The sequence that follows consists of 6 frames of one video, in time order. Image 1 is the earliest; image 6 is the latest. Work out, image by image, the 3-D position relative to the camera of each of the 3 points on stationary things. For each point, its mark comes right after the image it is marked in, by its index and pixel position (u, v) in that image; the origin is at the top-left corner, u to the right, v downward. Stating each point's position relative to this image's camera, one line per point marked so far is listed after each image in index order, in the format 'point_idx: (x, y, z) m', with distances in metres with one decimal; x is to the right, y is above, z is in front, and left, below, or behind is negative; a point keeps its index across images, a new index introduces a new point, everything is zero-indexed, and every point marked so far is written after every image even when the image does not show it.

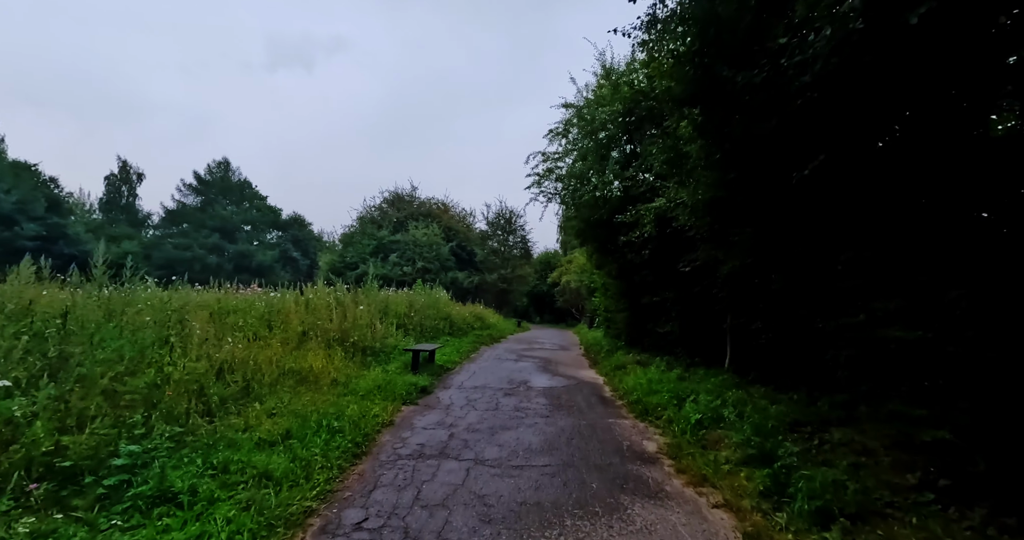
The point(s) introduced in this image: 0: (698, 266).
0: (+3.6, +0.1, +9.4) m
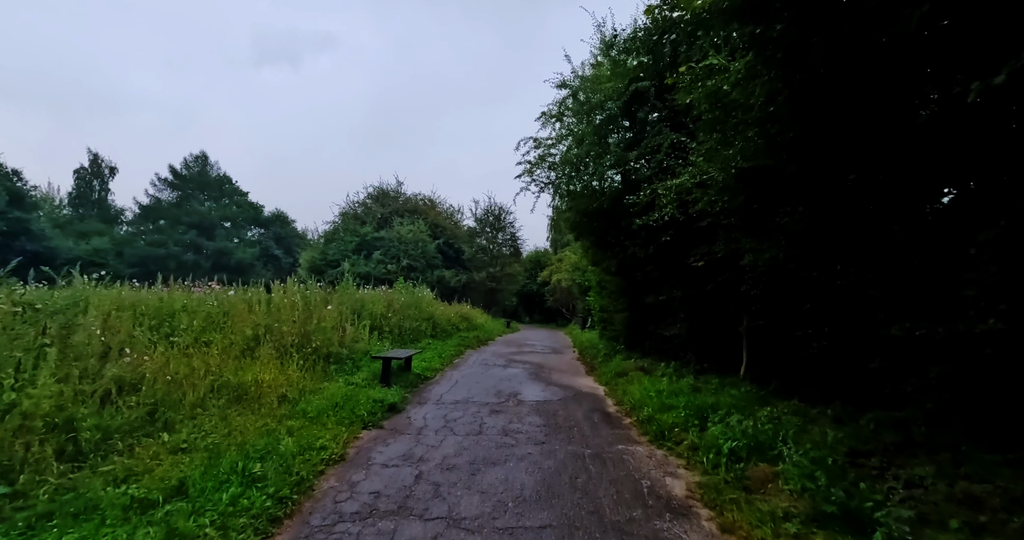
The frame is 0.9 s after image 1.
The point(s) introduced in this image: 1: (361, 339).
0: (+3.4, +0.2, +8.3) m
1: (-3.0, -1.4, +9.9) m
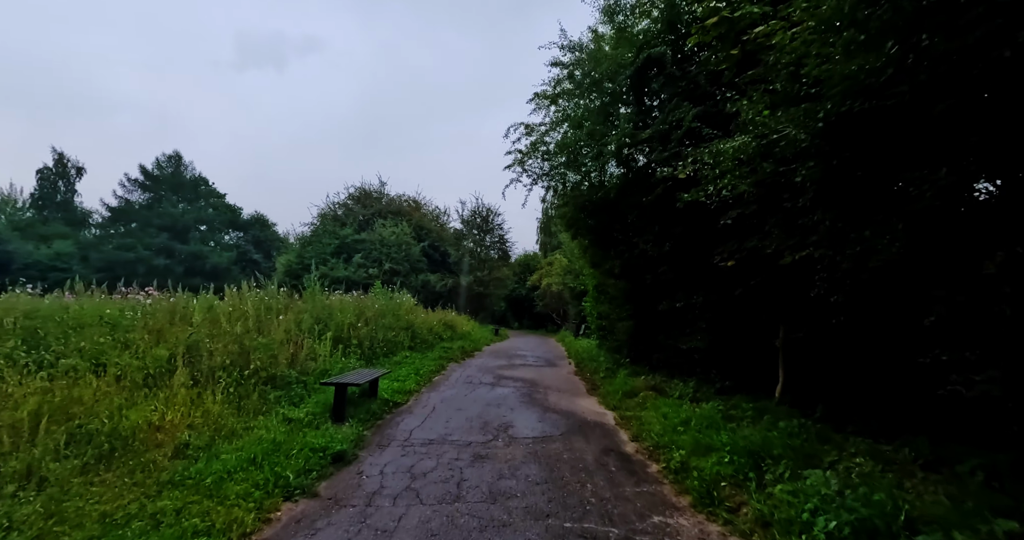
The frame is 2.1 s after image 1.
0: (+3.2, +0.2, +6.8) m
1: (-3.2, -1.4, +8.2) m
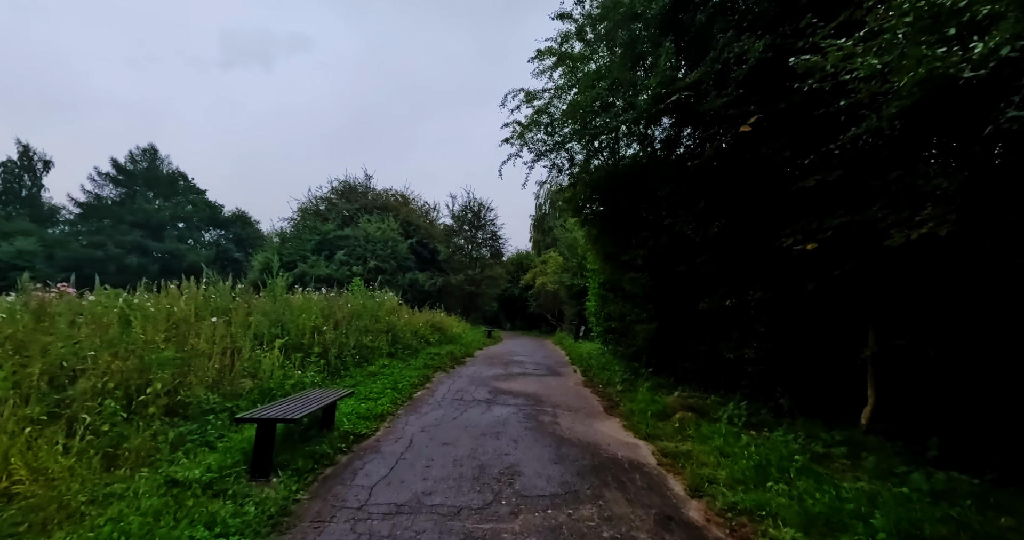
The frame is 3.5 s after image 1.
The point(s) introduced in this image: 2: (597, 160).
0: (+3.3, +0.3, +5.0) m
1: (-3.2, -1.3, +6.3) m
2: (+1.7, +2.1, +9.6) m
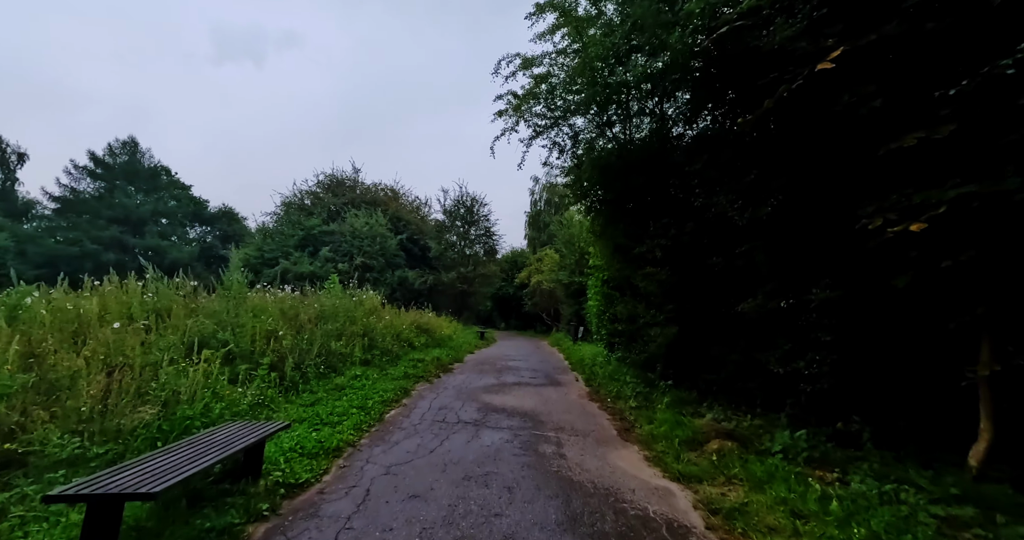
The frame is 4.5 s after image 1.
0: (+3.2, +0.4, +3.6) m
1: (-3.3, -1.2, +4.8) m
2: (+1.6, +2.2, +8.2) m
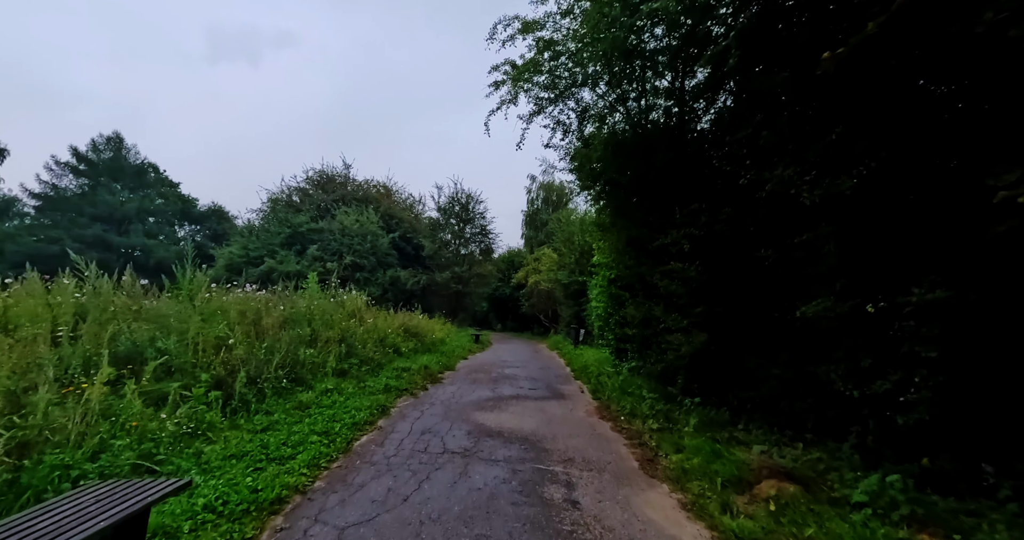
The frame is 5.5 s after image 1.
0: (+3.2, +0.5, +2.4) m
1: (-3.3, -1.1, +3.5) m
2: (+1.5, +2.2, +6.9) m
